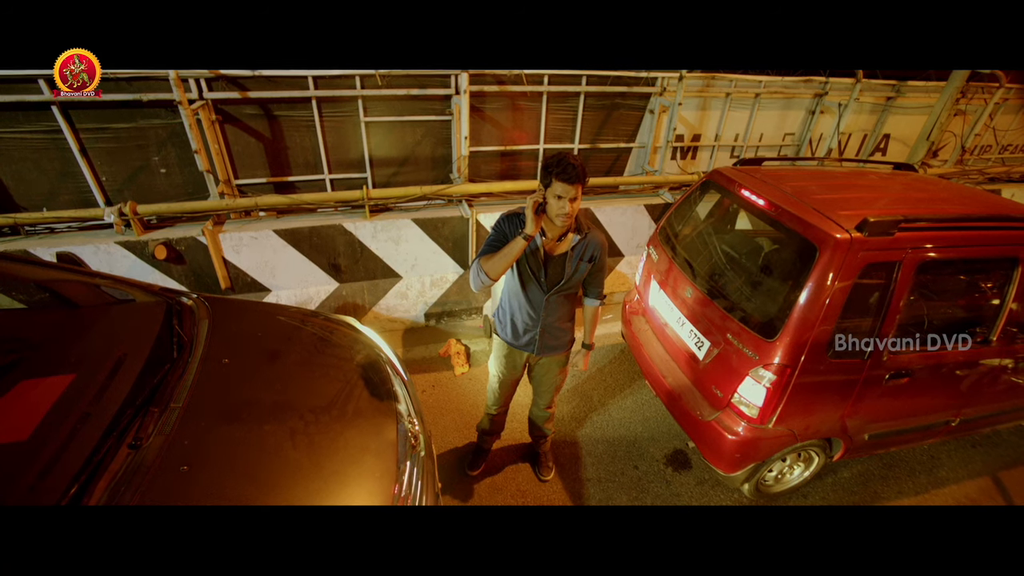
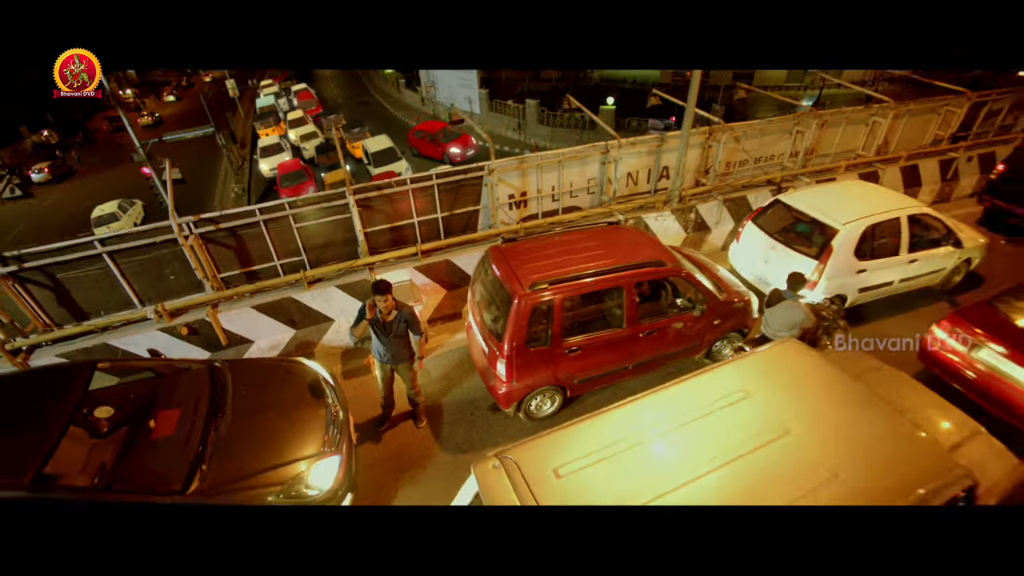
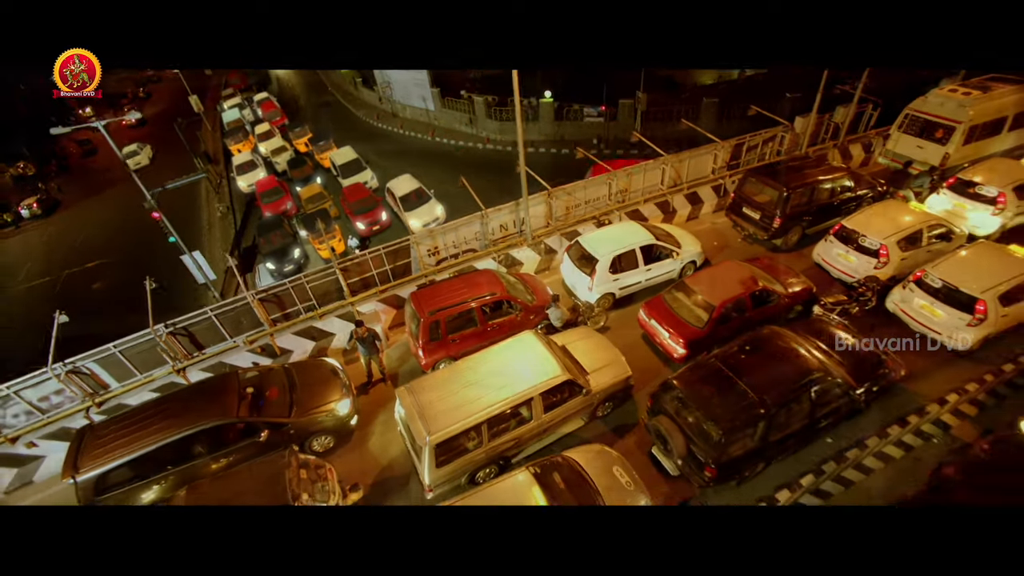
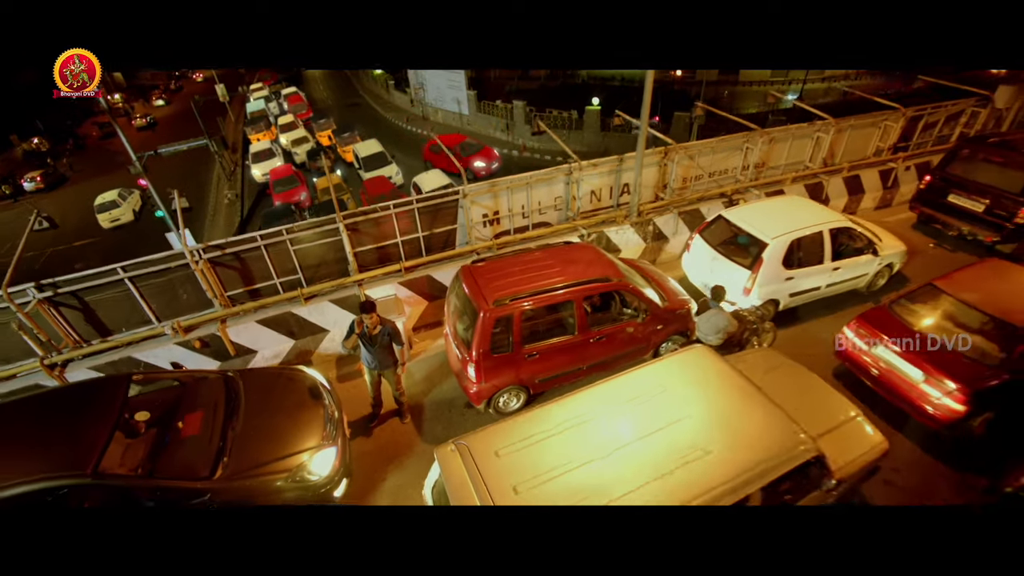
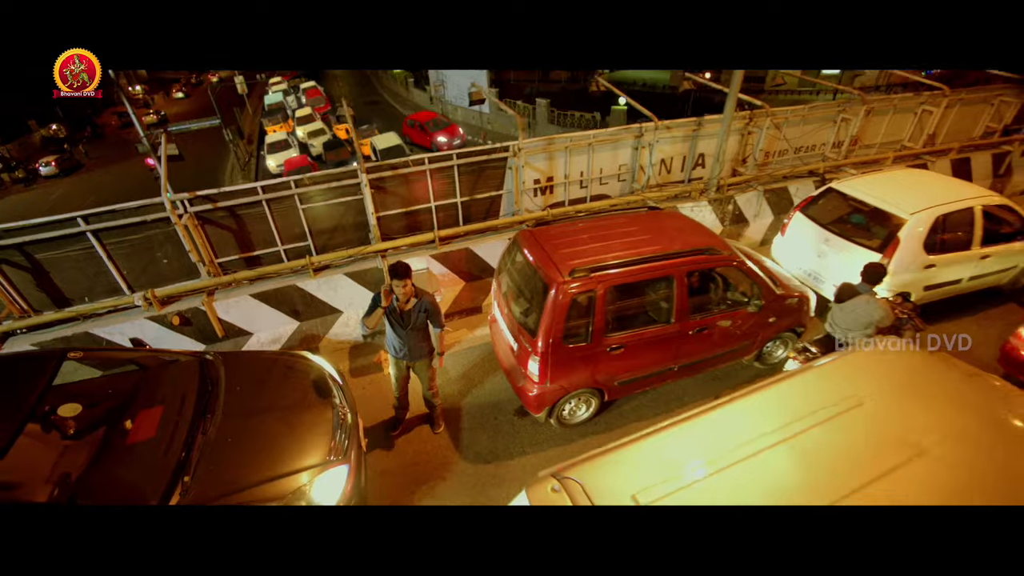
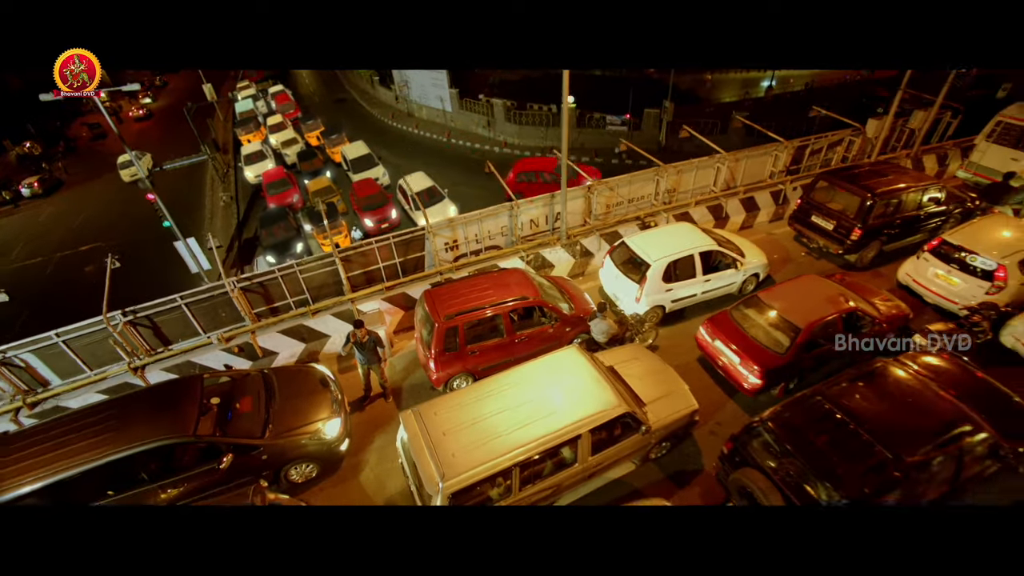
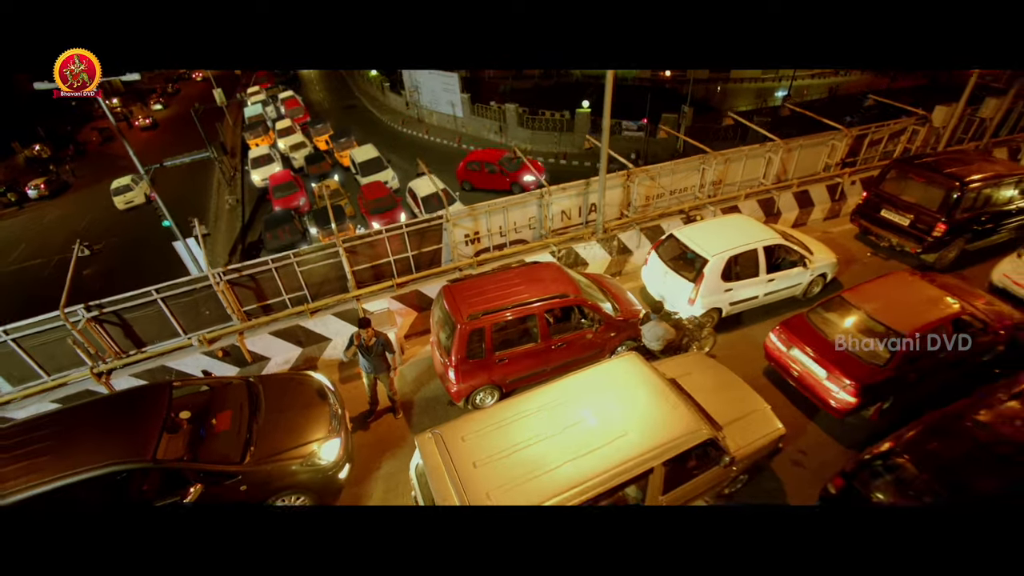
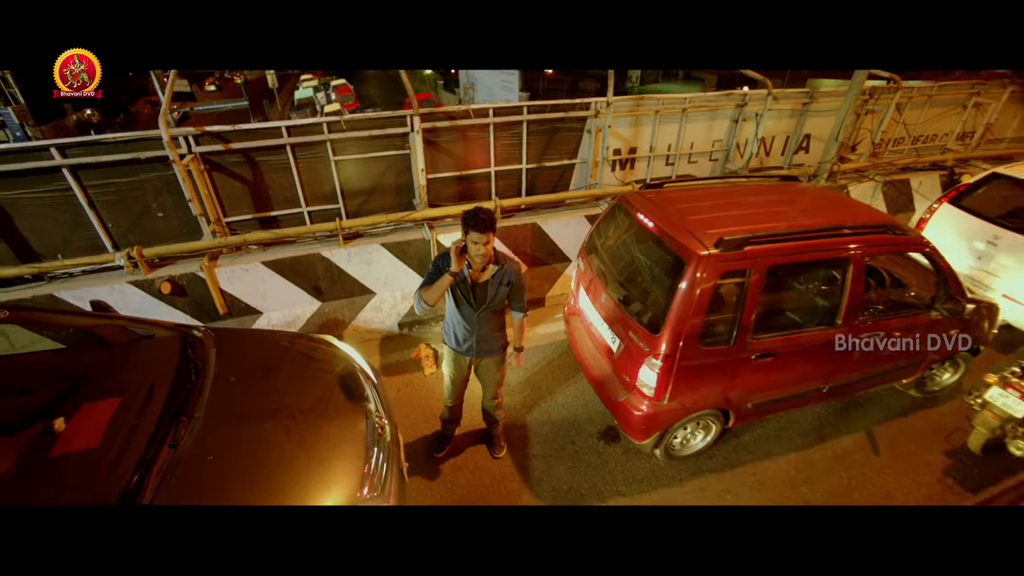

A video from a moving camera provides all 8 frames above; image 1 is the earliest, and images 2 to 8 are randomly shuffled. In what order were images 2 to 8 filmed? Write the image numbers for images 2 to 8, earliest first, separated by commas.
8, 5, 2, 4, 7, 6, 3
